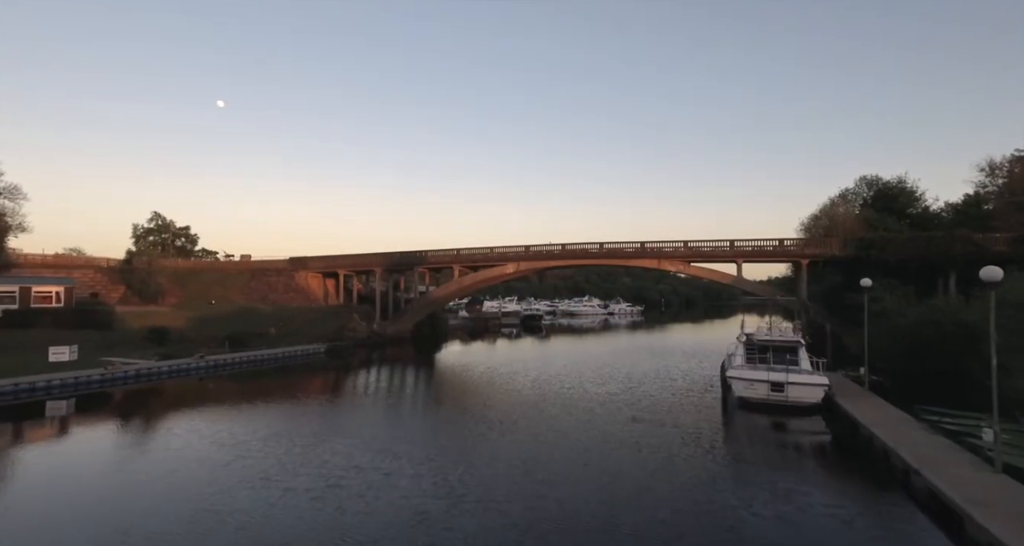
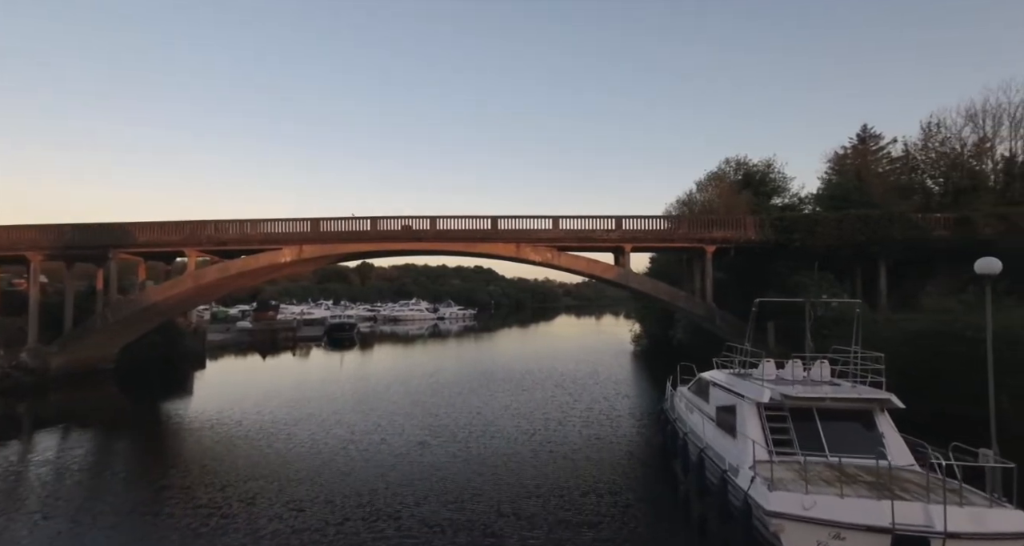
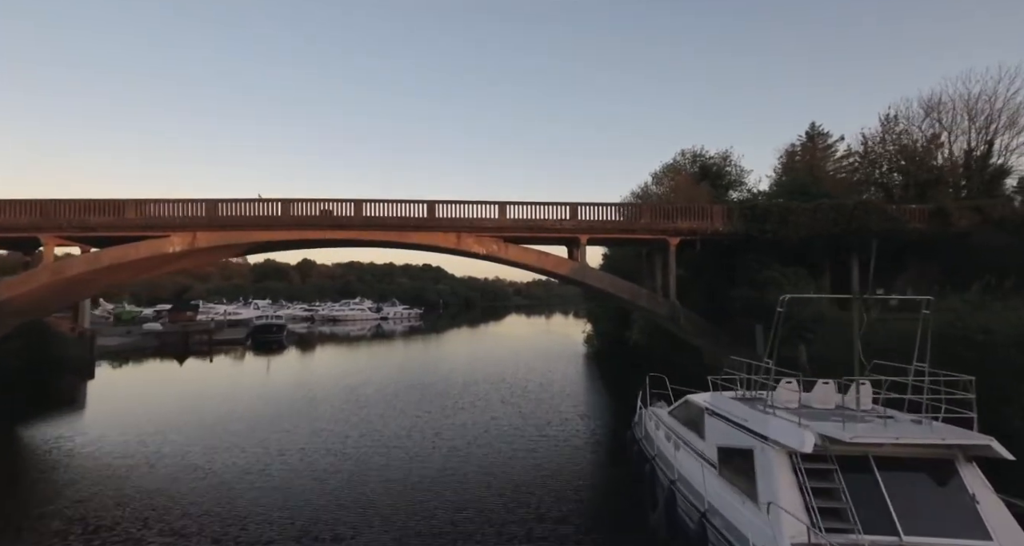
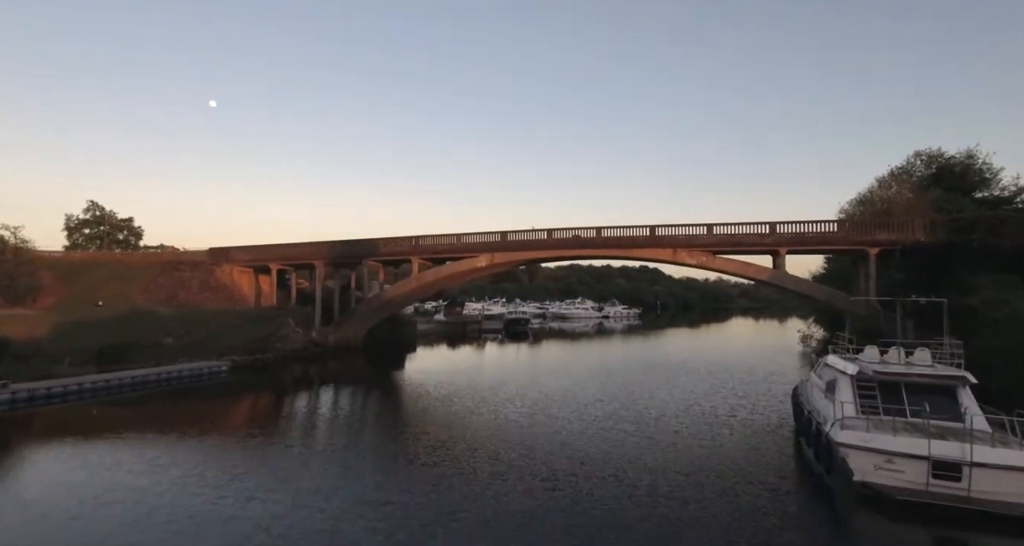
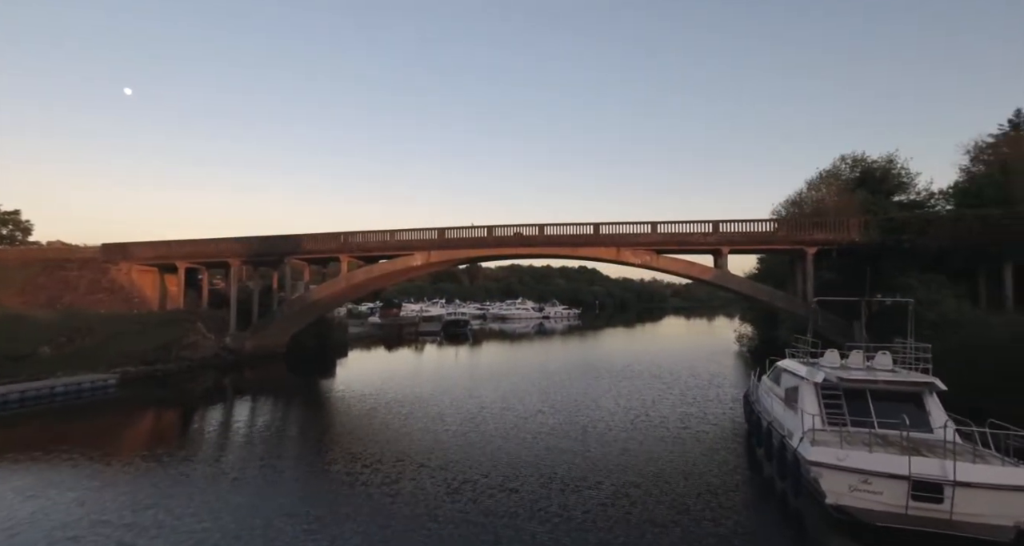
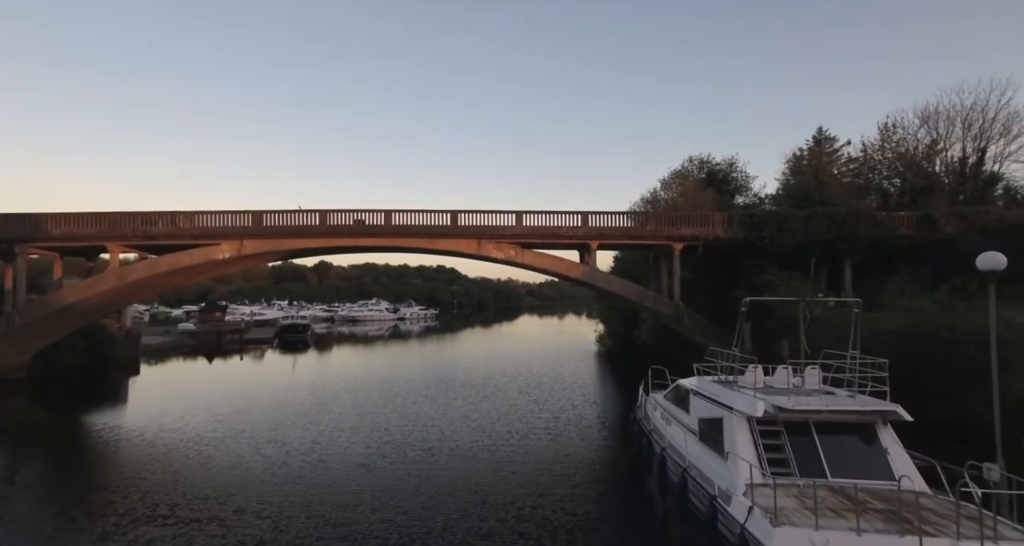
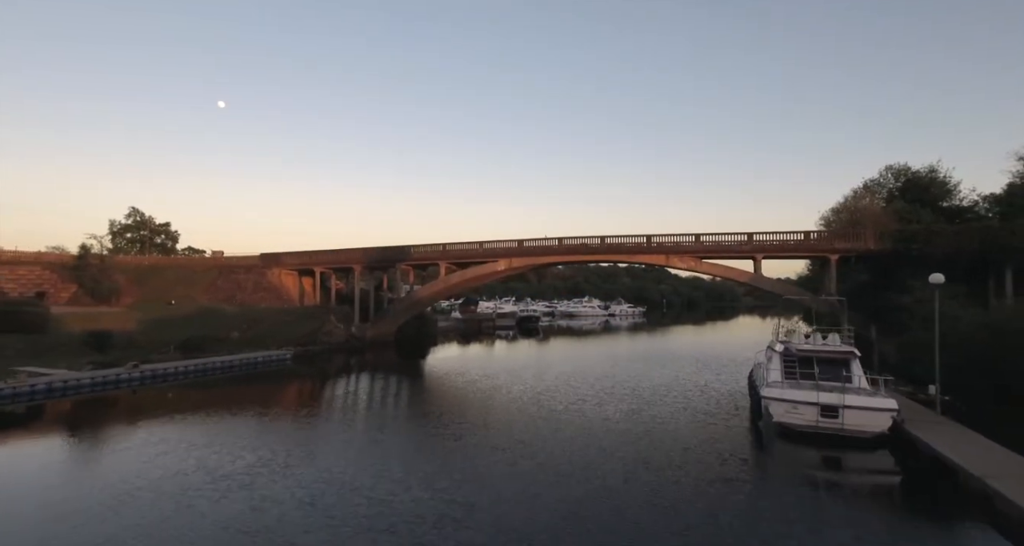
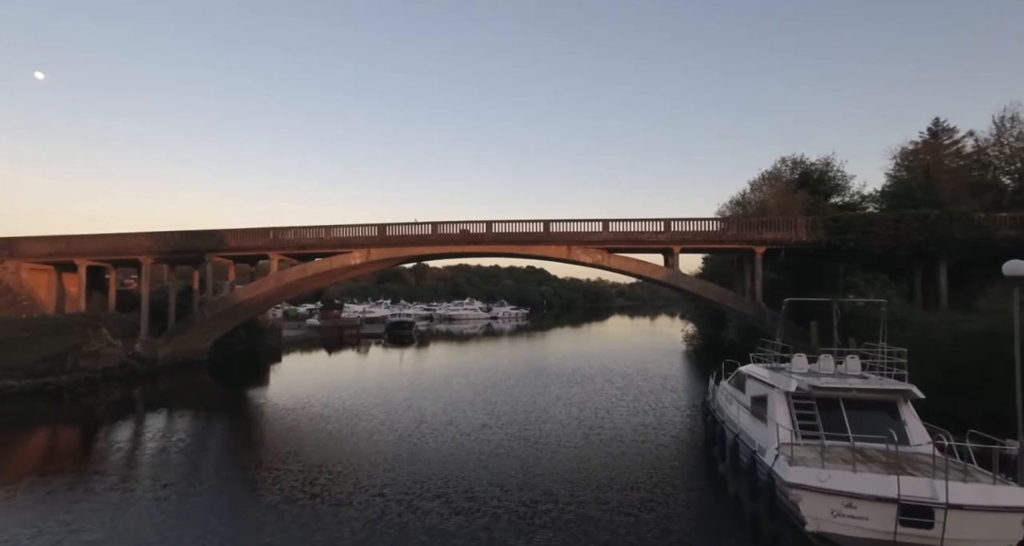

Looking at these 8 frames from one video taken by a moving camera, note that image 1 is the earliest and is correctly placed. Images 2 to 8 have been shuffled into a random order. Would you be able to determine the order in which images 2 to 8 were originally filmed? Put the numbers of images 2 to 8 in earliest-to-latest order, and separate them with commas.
7, 4, 5, 8, 2, 6, 3
